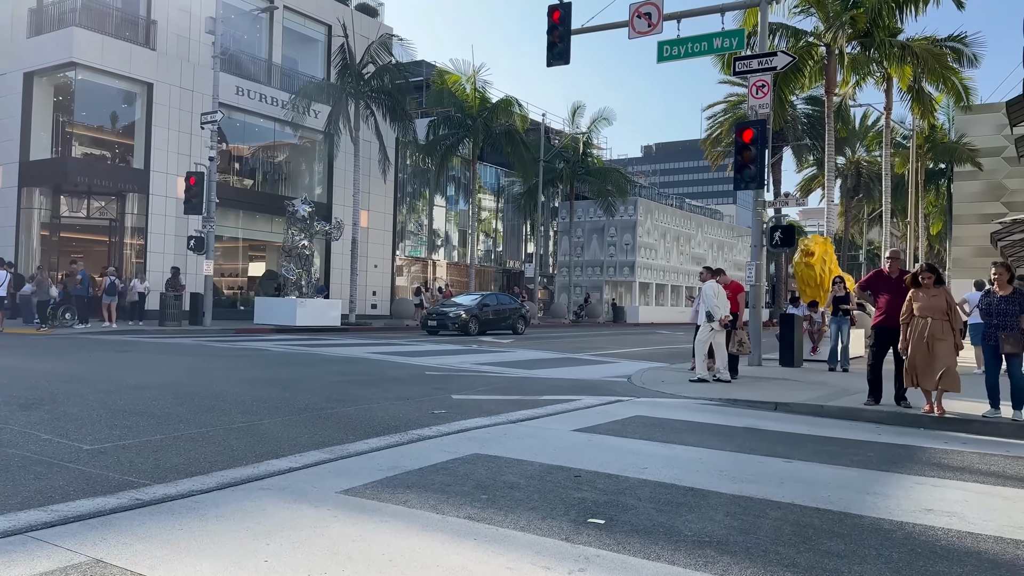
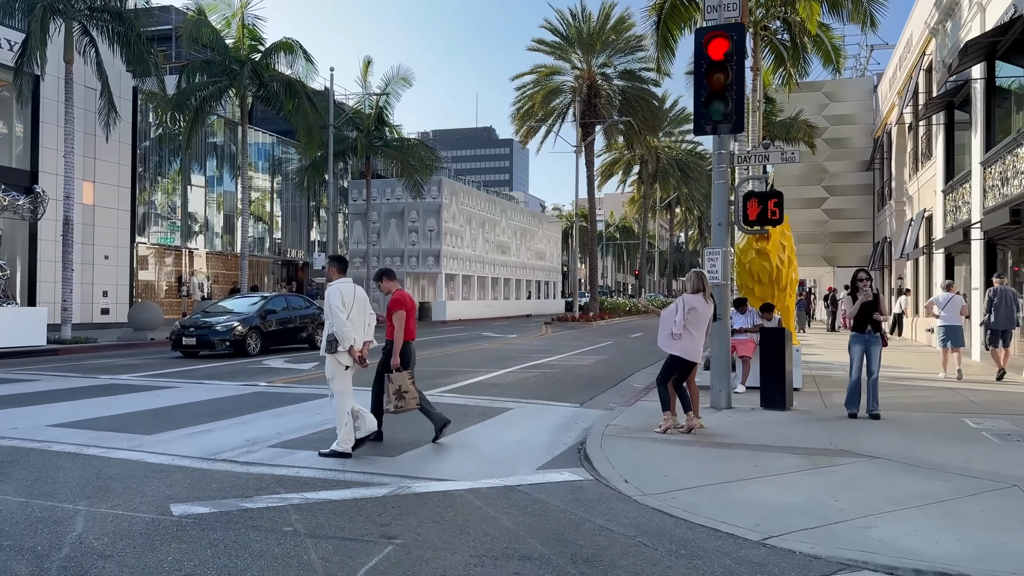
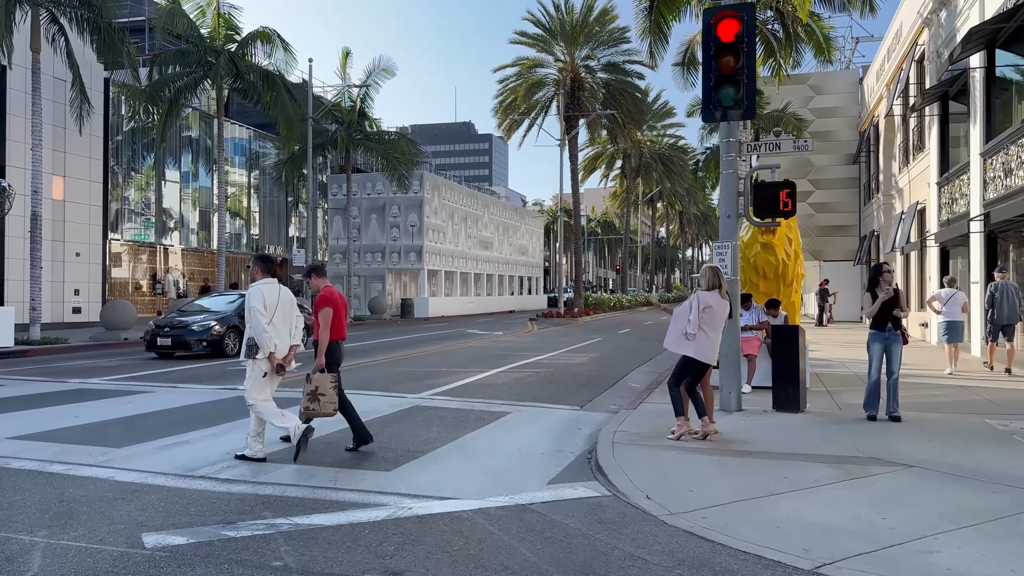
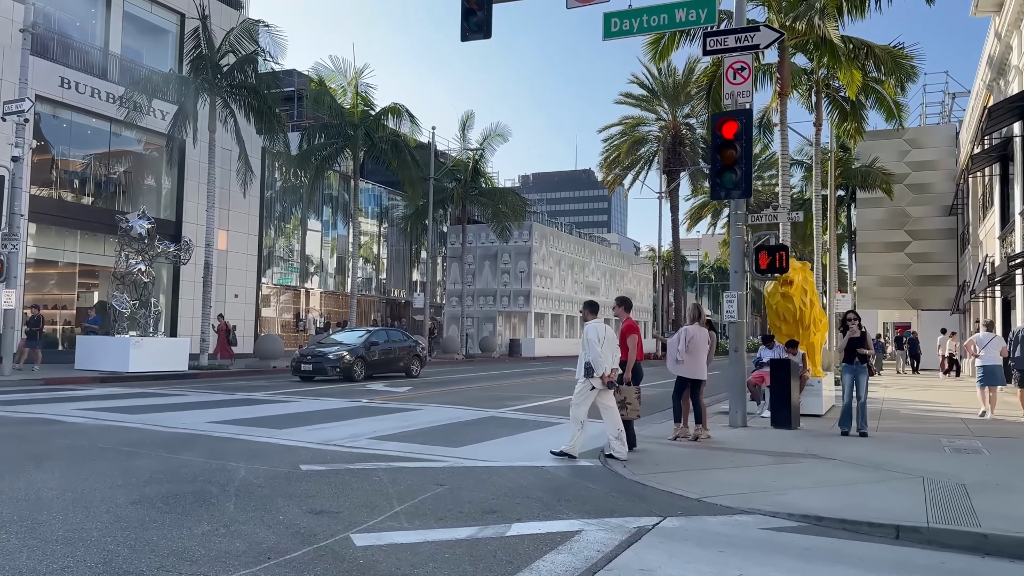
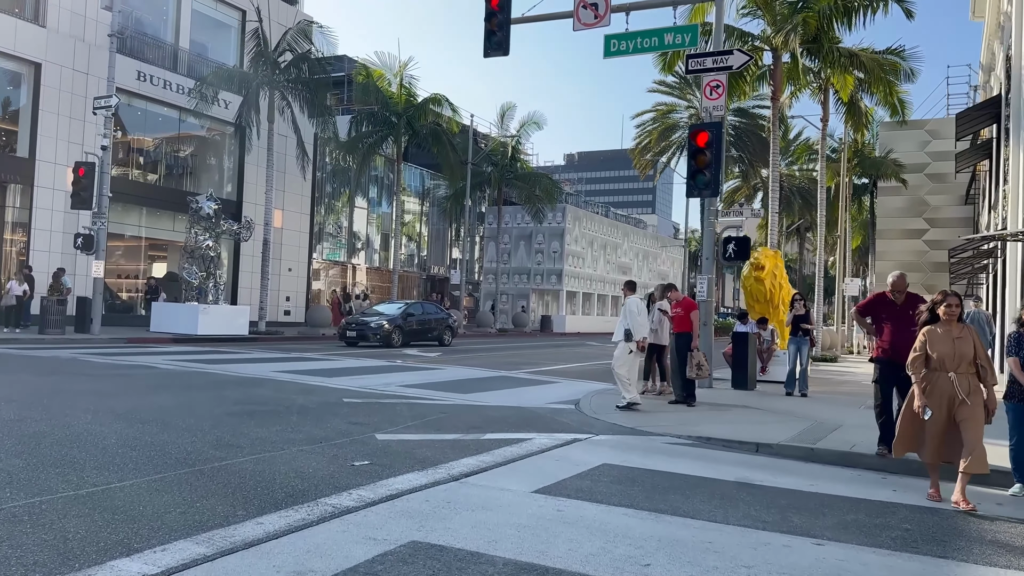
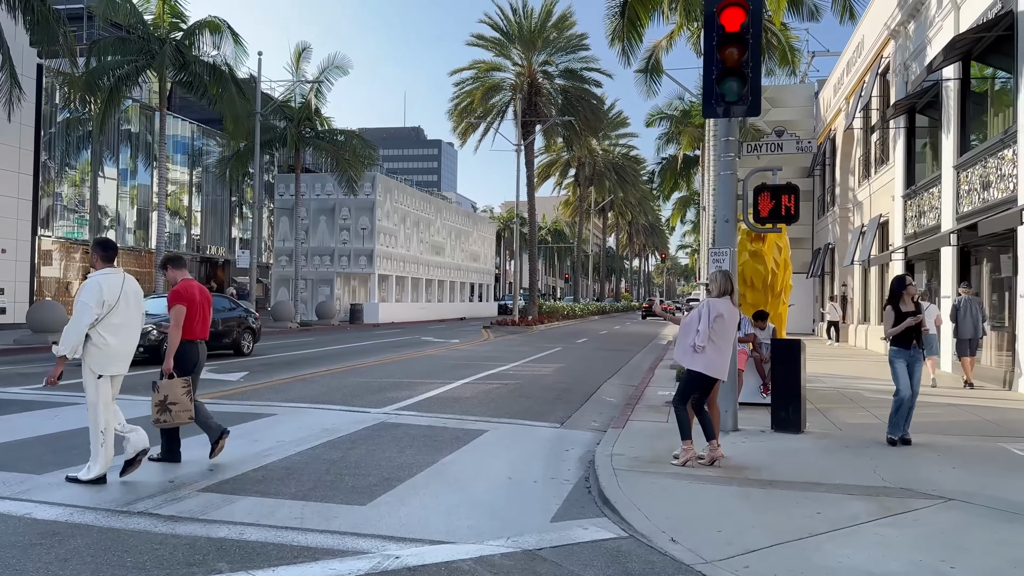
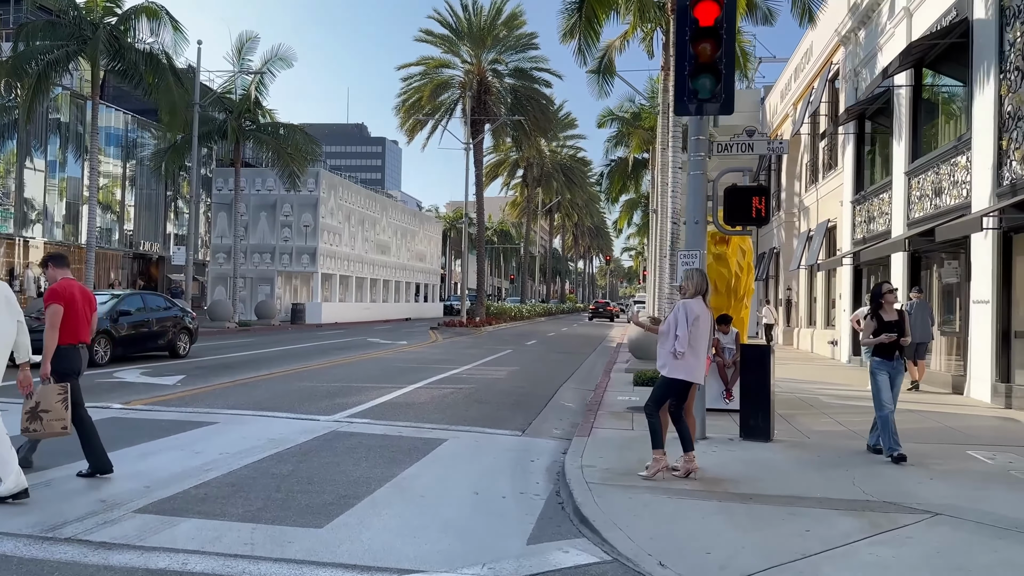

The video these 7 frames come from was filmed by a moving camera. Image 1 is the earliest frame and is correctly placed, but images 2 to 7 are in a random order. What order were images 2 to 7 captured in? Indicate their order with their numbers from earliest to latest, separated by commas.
5, 4, 2, 3, 6, 7
